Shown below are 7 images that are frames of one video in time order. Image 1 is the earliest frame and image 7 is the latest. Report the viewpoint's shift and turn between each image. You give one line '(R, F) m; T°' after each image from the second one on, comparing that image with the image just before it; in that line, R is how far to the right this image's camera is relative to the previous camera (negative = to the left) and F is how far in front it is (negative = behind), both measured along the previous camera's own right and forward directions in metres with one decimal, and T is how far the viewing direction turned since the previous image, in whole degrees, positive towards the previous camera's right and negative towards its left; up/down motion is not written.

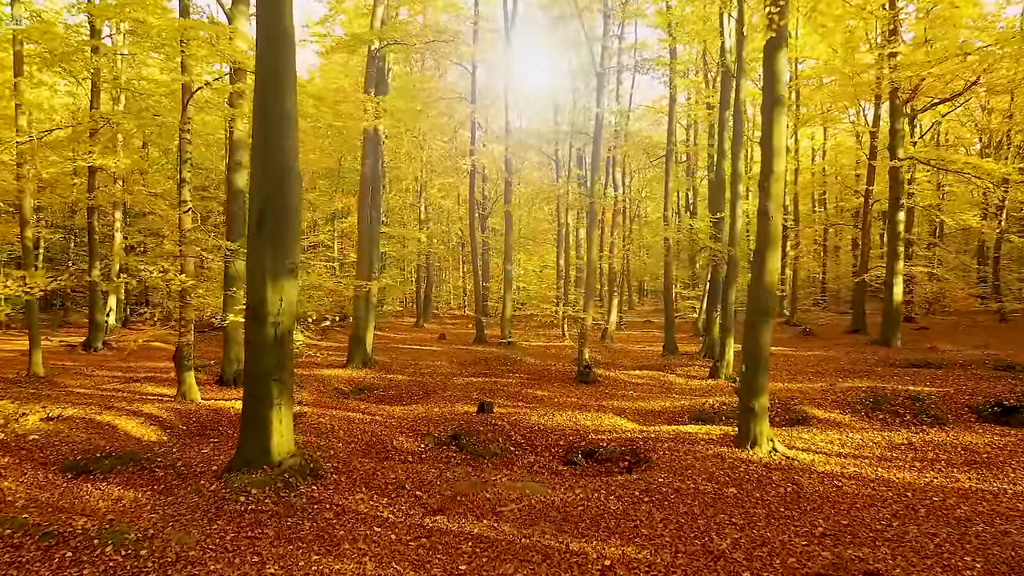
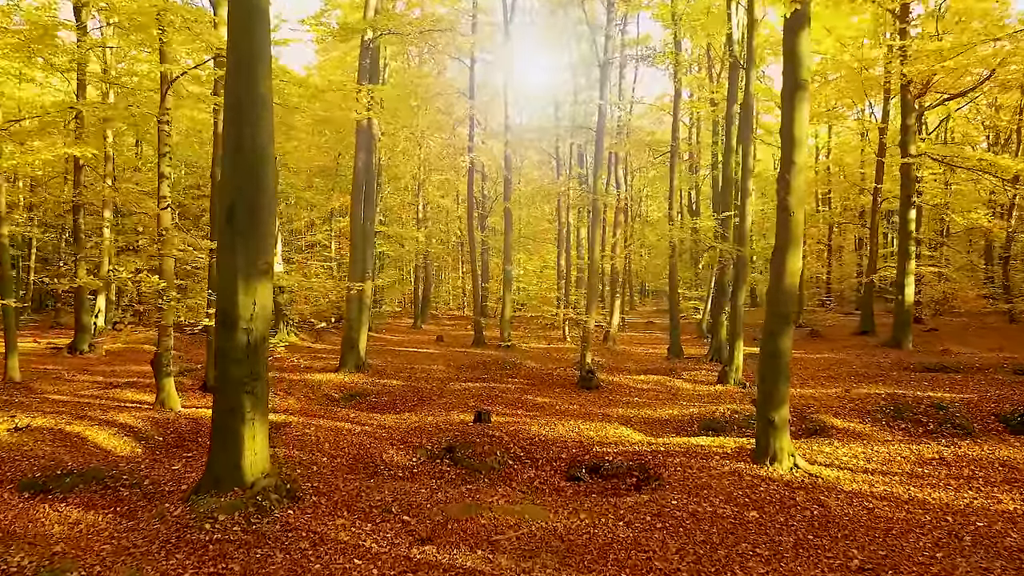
(0.0, +0.5) m; 0°
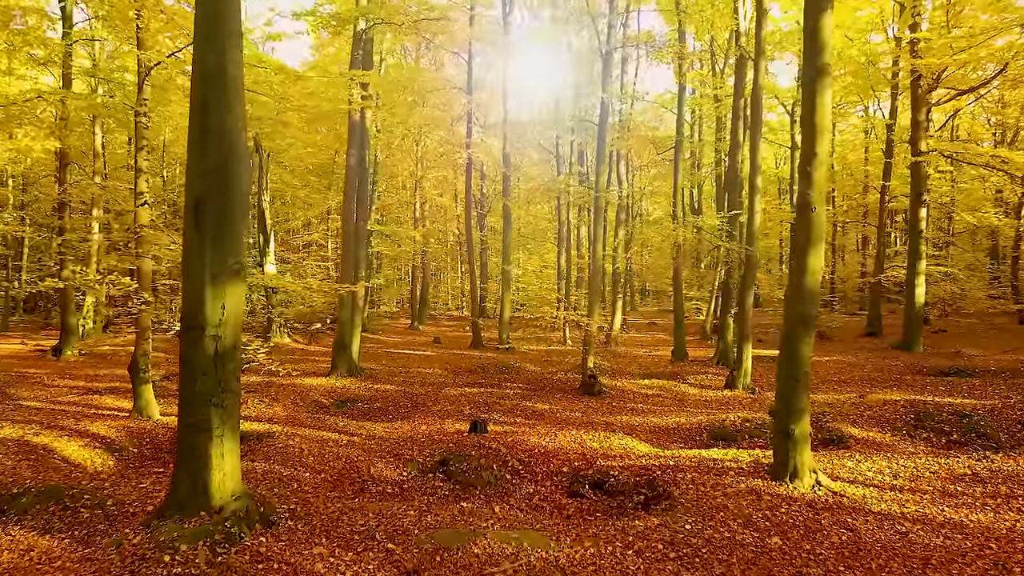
(0.0, +0.5) m; 0°
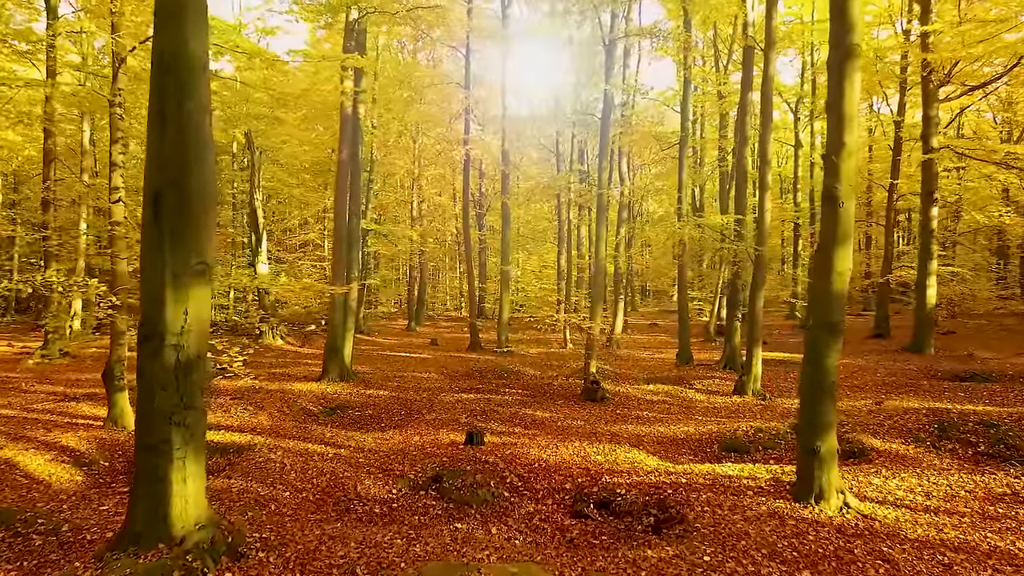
(0.0, +0.5) m; 0°
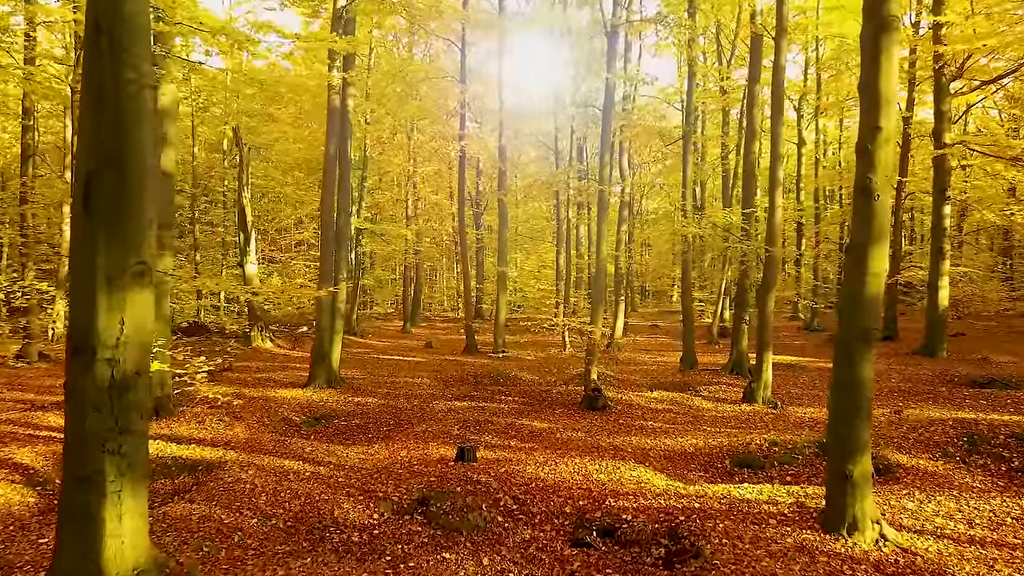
(0.0, +0.6) m; 0°
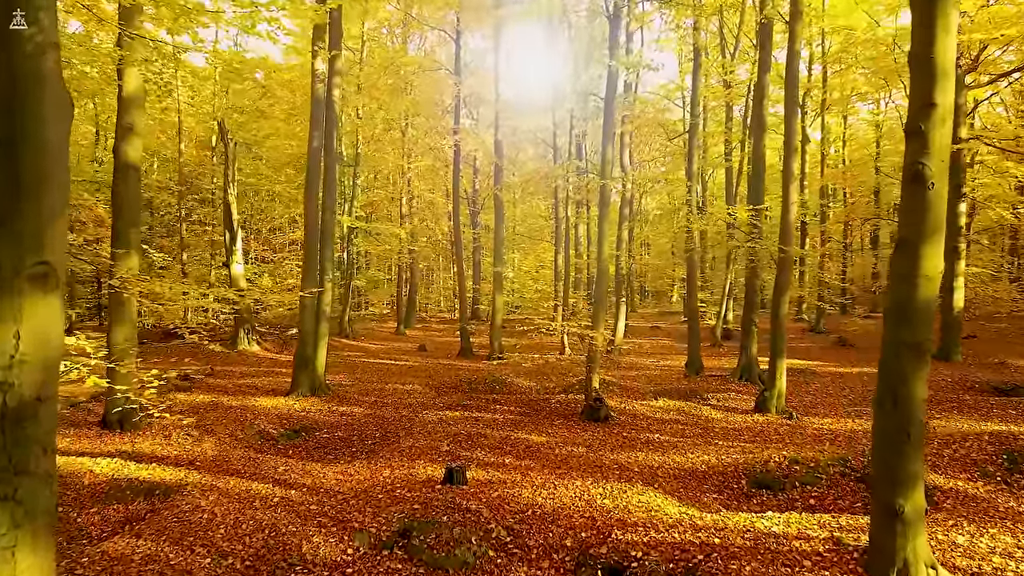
(0.0, +0.7) m; 0°
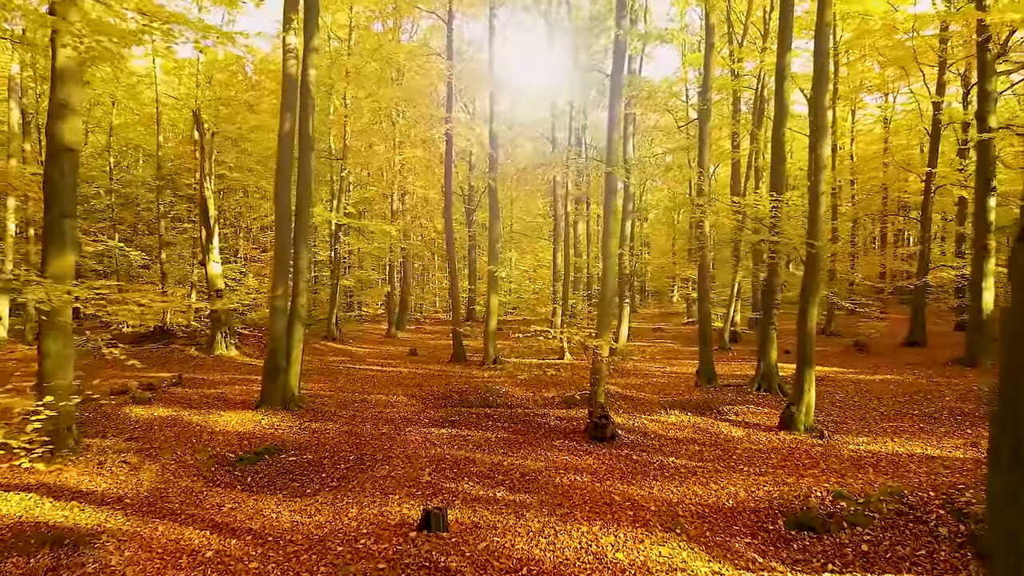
(+0.1, +1.1) m; 0°
